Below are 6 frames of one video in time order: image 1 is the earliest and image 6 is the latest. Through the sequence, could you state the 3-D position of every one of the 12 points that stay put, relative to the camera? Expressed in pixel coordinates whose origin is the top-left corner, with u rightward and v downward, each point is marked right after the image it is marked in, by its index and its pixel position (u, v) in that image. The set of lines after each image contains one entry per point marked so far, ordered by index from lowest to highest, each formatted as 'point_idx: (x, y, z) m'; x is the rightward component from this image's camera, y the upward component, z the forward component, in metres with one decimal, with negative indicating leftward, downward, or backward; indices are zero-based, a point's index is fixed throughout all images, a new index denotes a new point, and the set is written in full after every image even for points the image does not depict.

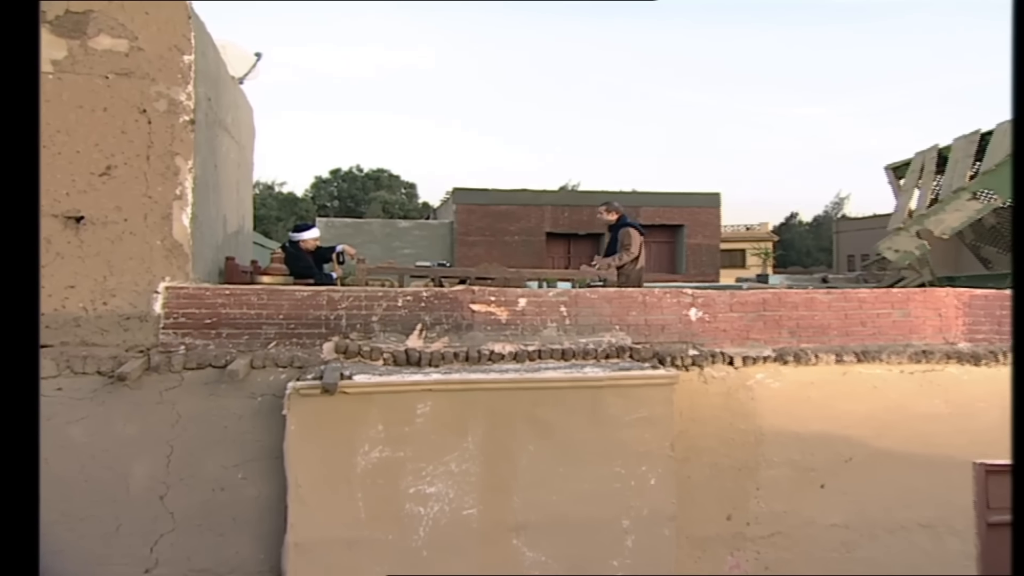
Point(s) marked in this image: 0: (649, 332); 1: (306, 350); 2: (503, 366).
0: (+1.0, -0.3, +5.6) m
1: (-1.5, -0.5, +5.2) m
2: (-0.1, -0.6, +5.3) m
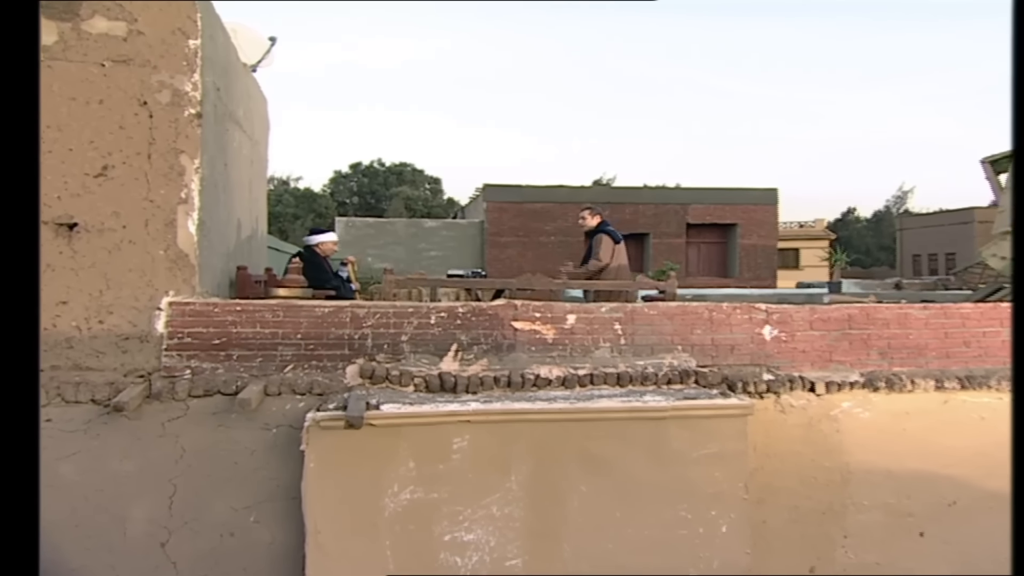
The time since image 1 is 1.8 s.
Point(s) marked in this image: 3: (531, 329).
0: (+1.4, -0.4, +4.9) m
1: (-1.2, -0.5, +4.6) m
2: (+0.2, -0.7, +4.6) m
3: (+0.1, -0.3, +4.8) m
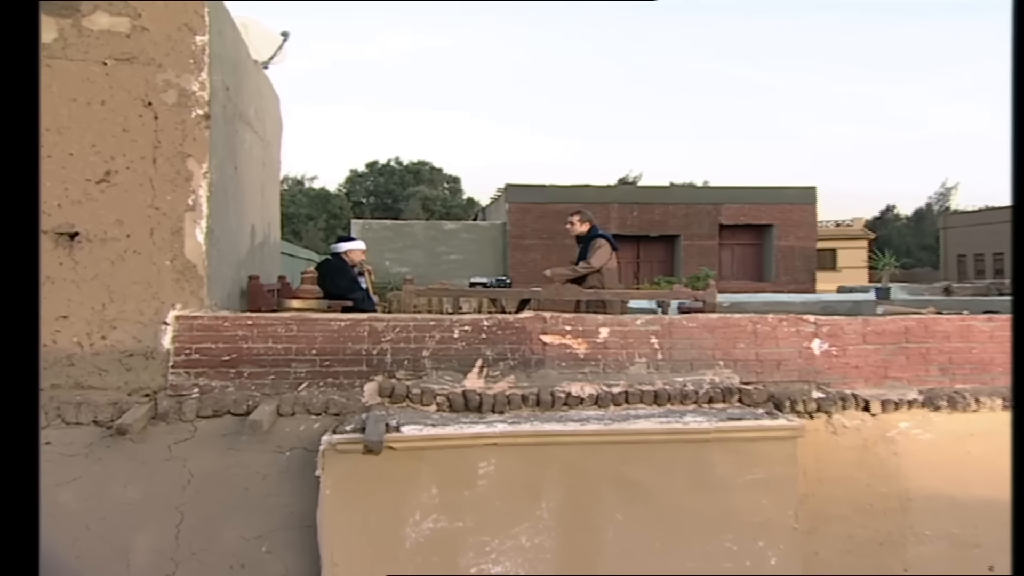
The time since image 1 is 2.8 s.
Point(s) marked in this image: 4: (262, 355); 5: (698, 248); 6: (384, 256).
0: (+1.5, -0.5, +4.5) m
1: (-1.0, -0.6, +4.3) m
2: (+0.4, -0.7, +4.3) m
3: (+0.3, -0.3, +4.5) m
4: (-1.5, -0.4, +4.3) m
5: (+4.7, +1.1, +19.0) m
6: (-2.3, +0.4, +13.3) m
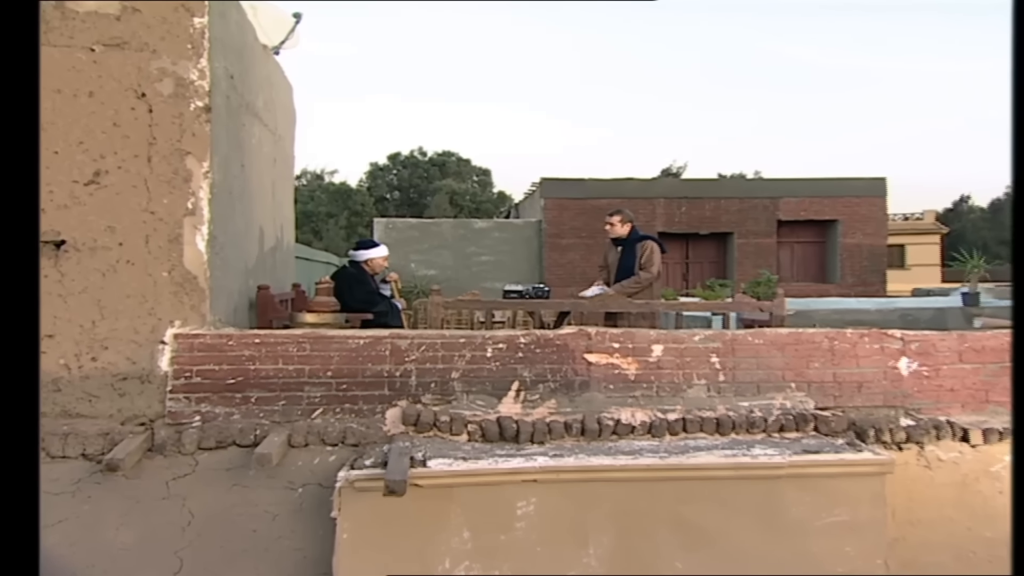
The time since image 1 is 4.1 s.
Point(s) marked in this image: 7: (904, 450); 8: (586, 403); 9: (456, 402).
0: (+1.8, -0.6, +3.9) m
1: (-0.8, -0.7, +3.8) m
2: (+0.6, -0.8, +3.8) m
3: (+0.5, -0.4, +4.0) m
4: (-1.2, -0.5, +3.8) m
5: (+5.4, +1.2, +18.3) m
6: (-1.8, +0.5, +12.9) m
7: (+2.0, -0.8, +3.8) m
8: (+0.4, -0.6, +3.9) m
9: (-0.3, -0.6, +3.9) m
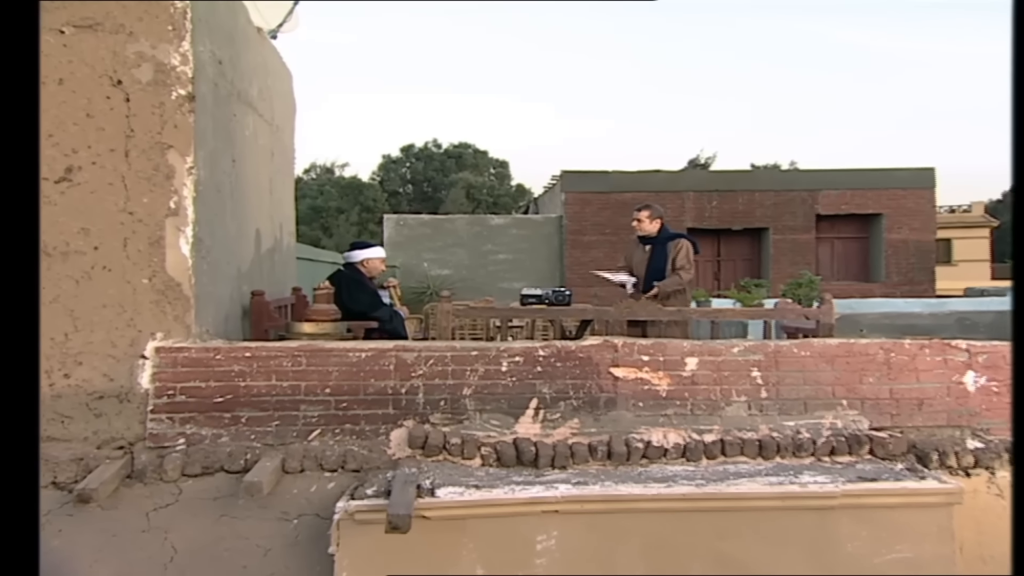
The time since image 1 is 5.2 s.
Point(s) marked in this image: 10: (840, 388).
0: (+1.8, -0.6, +3.5) m
1: (-0.7, -0.7, +3.4) m
2: (+0.7, -0.8, +3.4) m
3: (+0.6, -0.4, +3.5) m
4: (-1.2, -0.5, +3.4) m
5: (+5.8, +1.4, +17.8) m
6: (-1.5, +0.6, +12.5) m
7: (+2.1, -0.9, +3.4) m
8: (+0.5, -0.6, +3.5) m
9: (-0.2, -0.6, +3.5) m
10: (+1.6, -0.5, +3.5) m
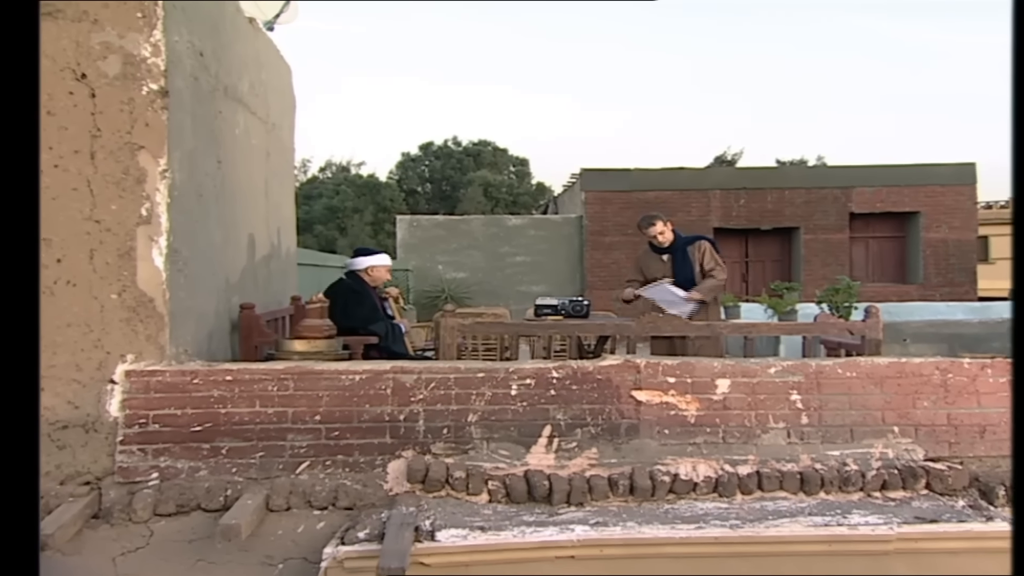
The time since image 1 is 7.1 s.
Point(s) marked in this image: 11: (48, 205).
0: (+1.9, -0.6, +3.1) m
1: (-0.6, -0.8, +3.1) m
2: (+0.8, -0.9, +3.0) m
3: (+0.6, -0.5, +3.2) m
4: (-1.1, -0.6, +3.1) m
5: (+6.0, +1.5, +17.3) m
6: (-1.4, +0.6, +12.1) m
7: (+2.1, -0.9, +3.0) m
8: (+0.5, -0.7, +3.1) m
9: (-0.2, -0.7, +3.1) m
10: (+1.6, -0.5, +3.1) m
11: (-1.9, +0.3, +3.0) m
